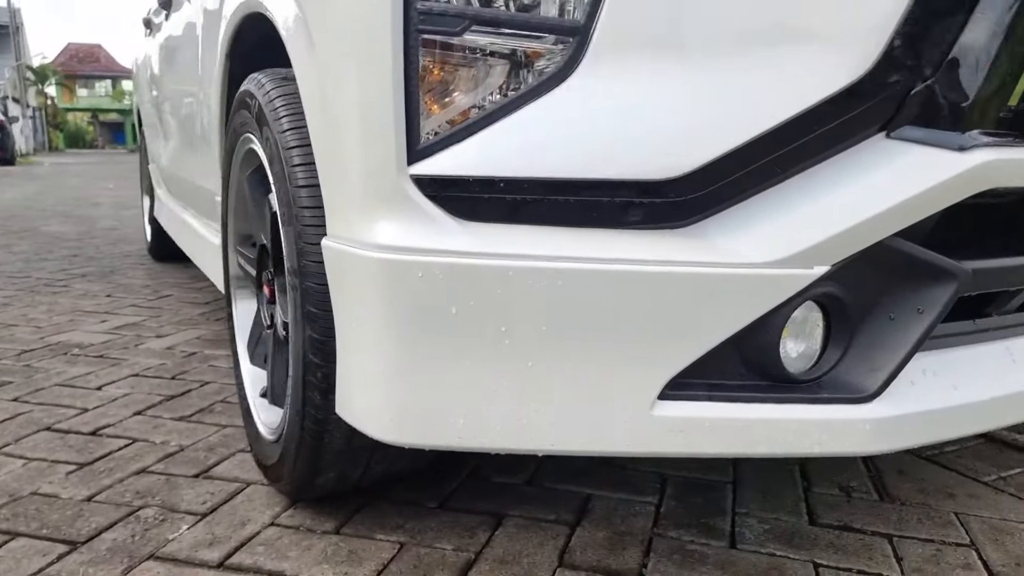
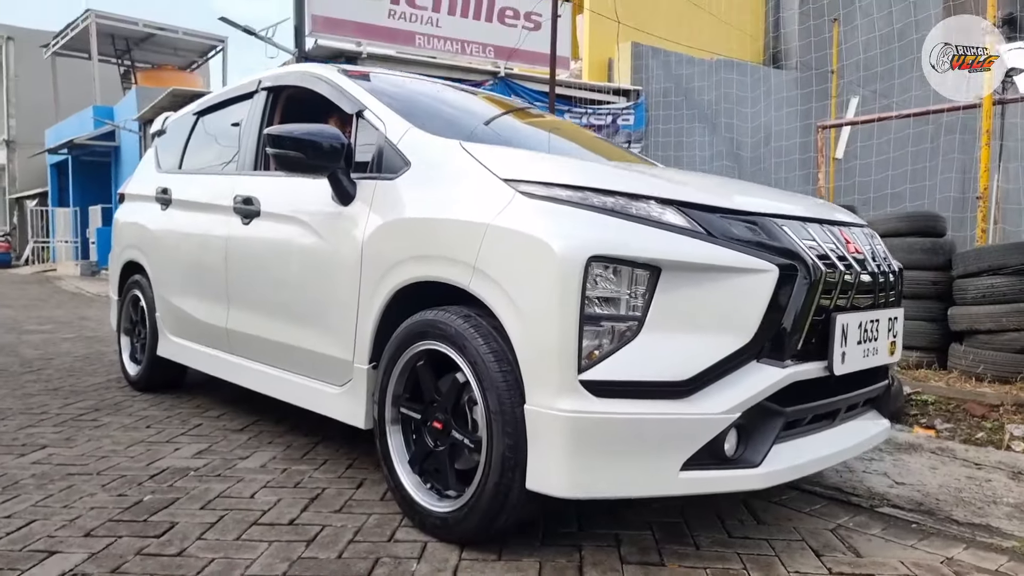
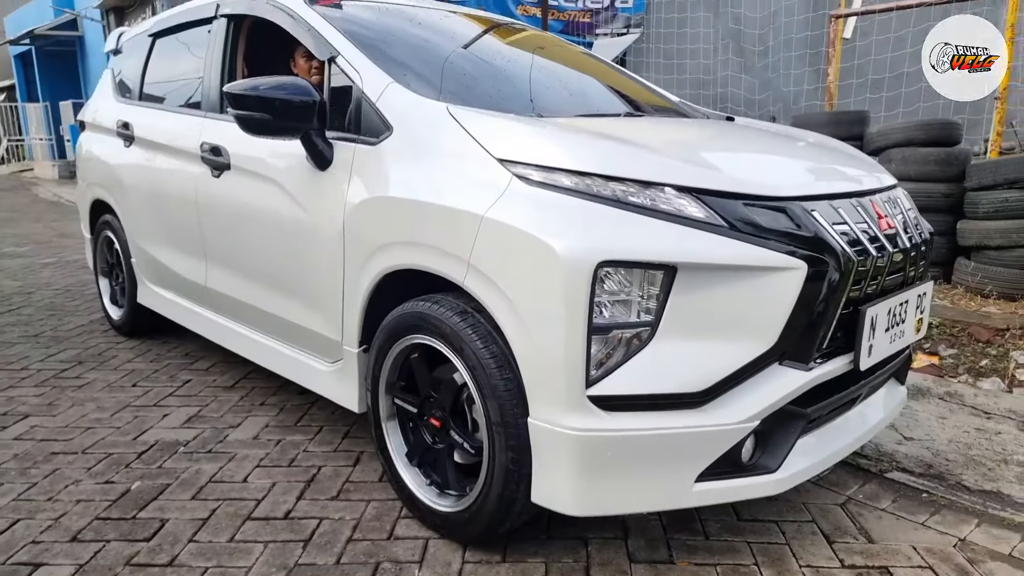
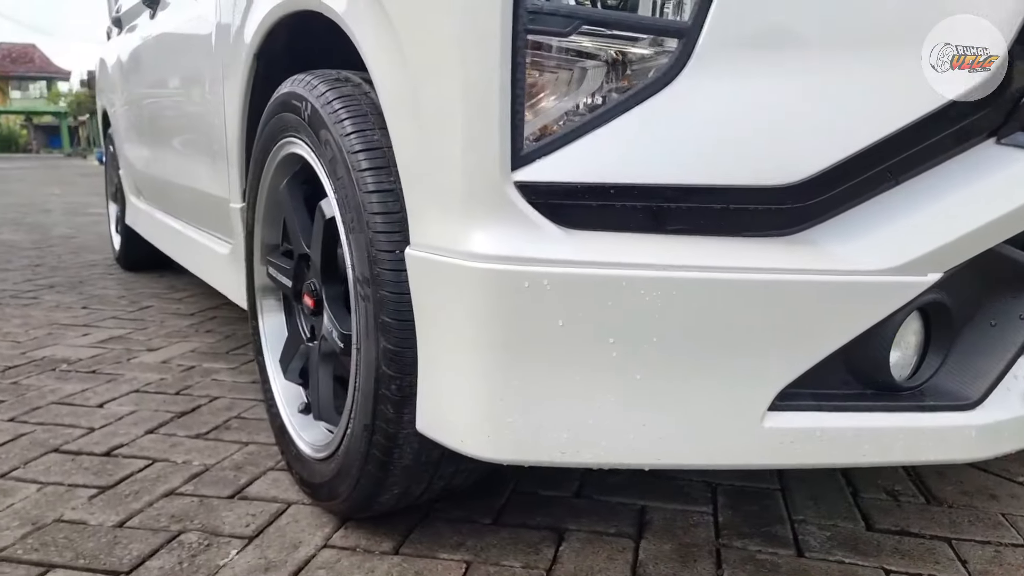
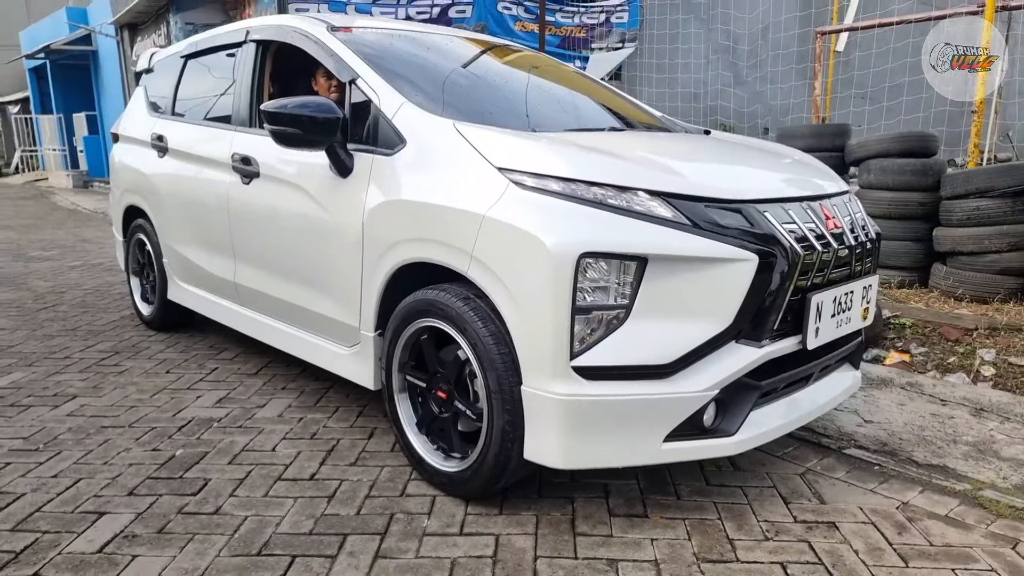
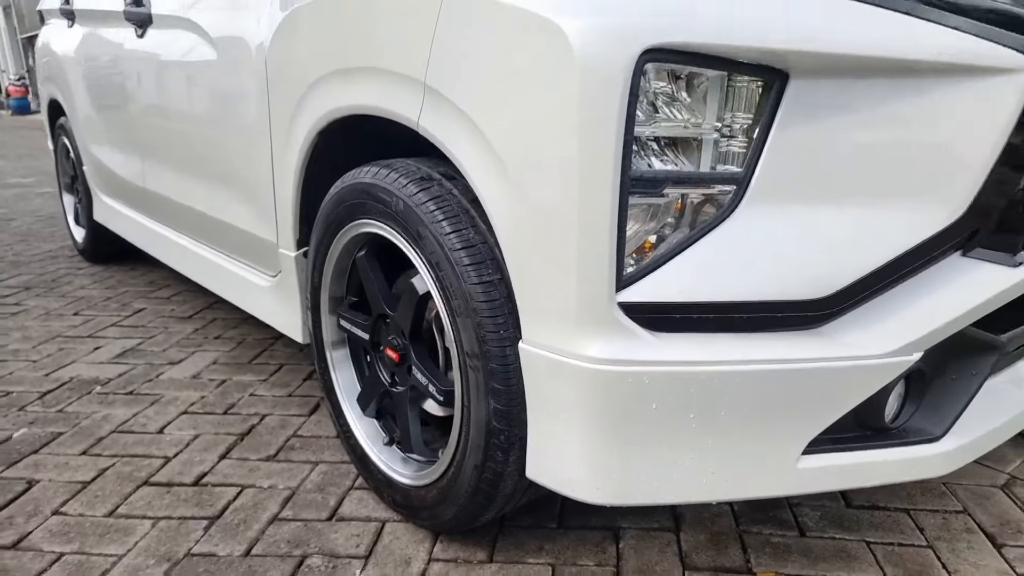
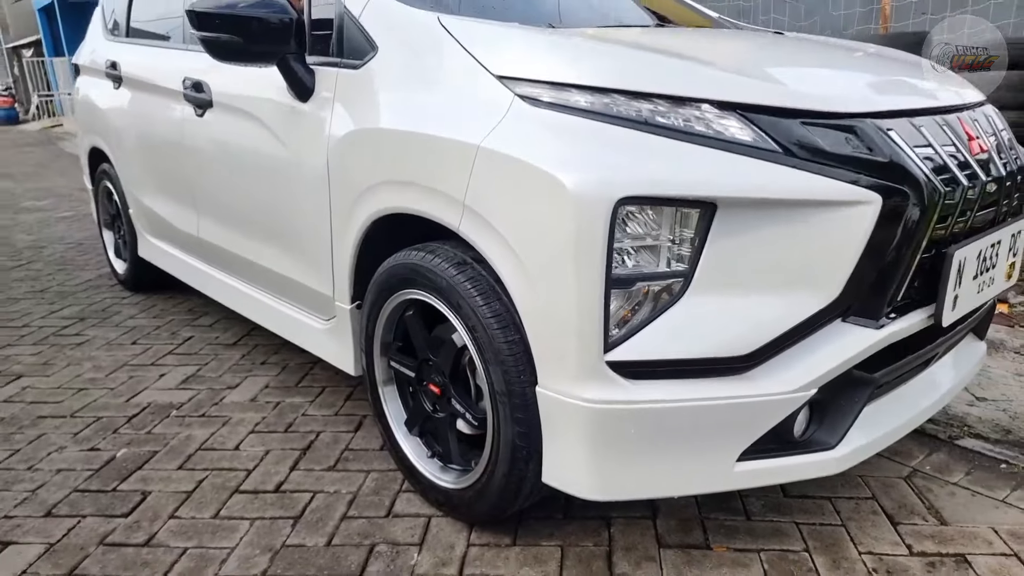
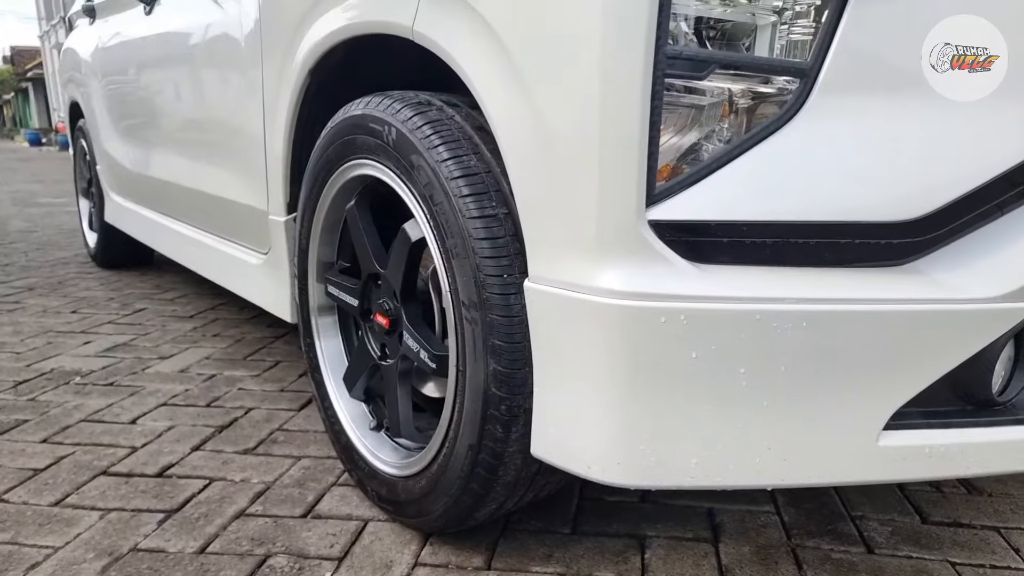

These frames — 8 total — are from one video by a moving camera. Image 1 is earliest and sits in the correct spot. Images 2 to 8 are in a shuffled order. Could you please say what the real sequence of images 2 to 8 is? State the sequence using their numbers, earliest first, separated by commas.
4, 8, 6, 7, 3, 5, 2
